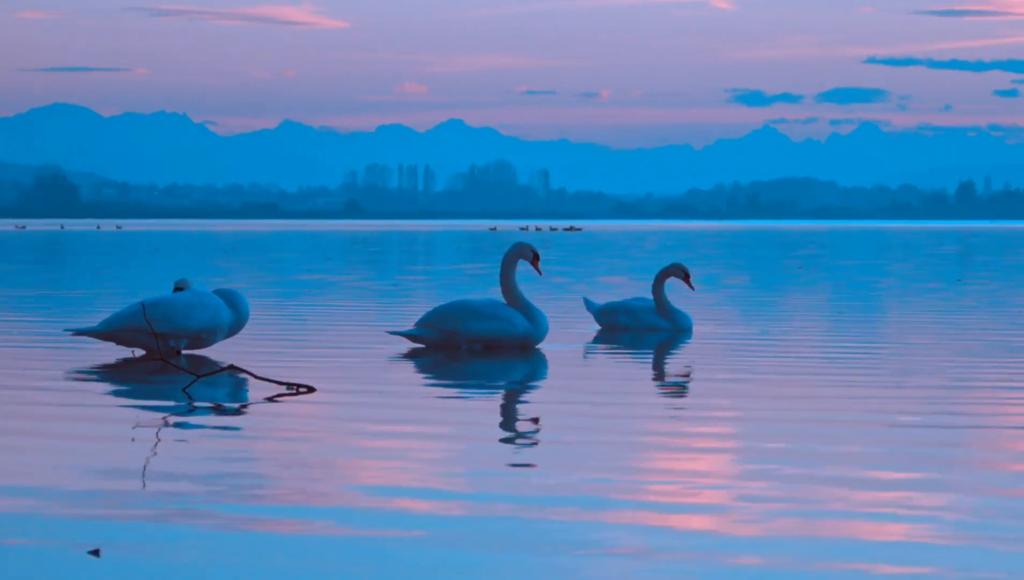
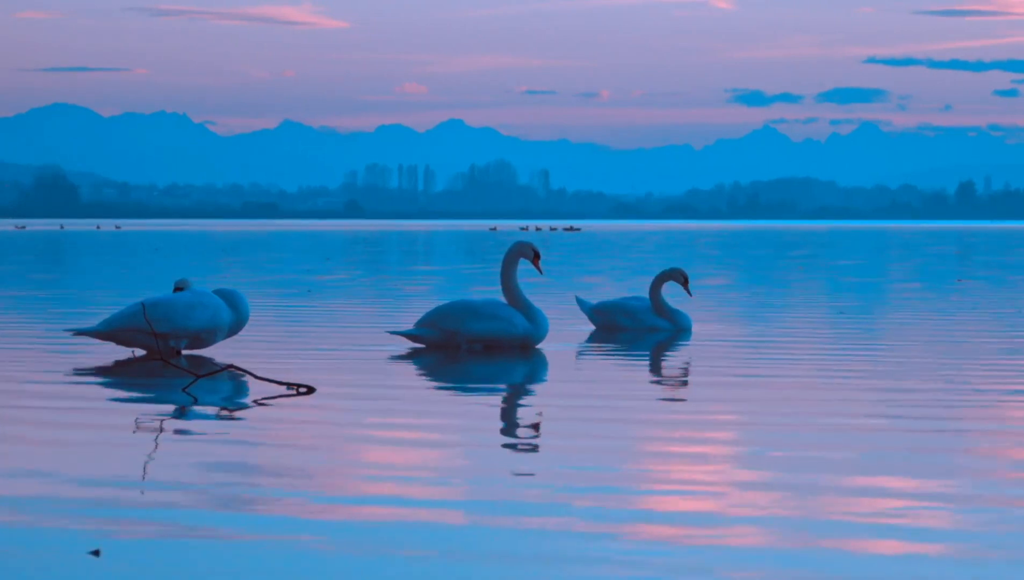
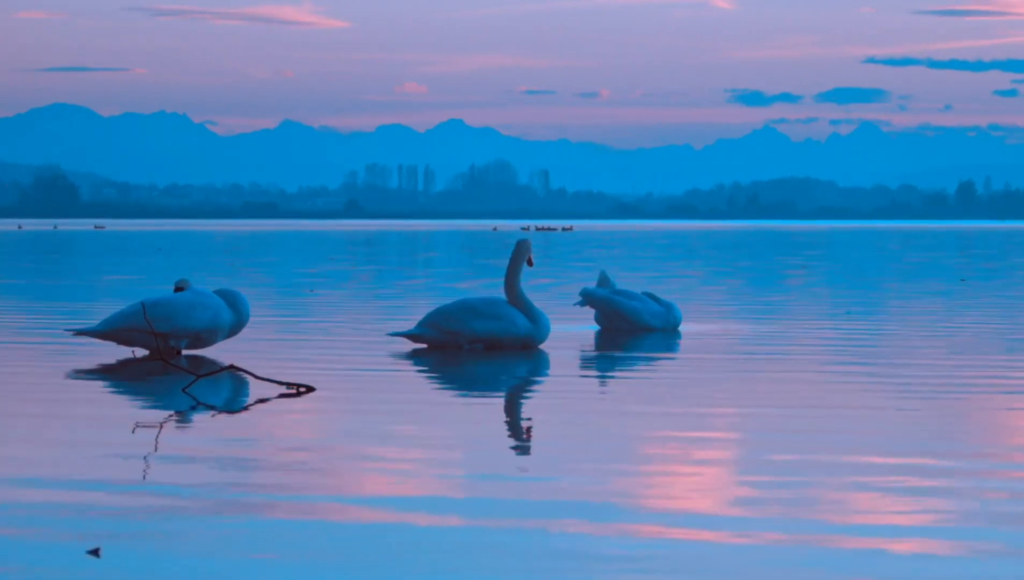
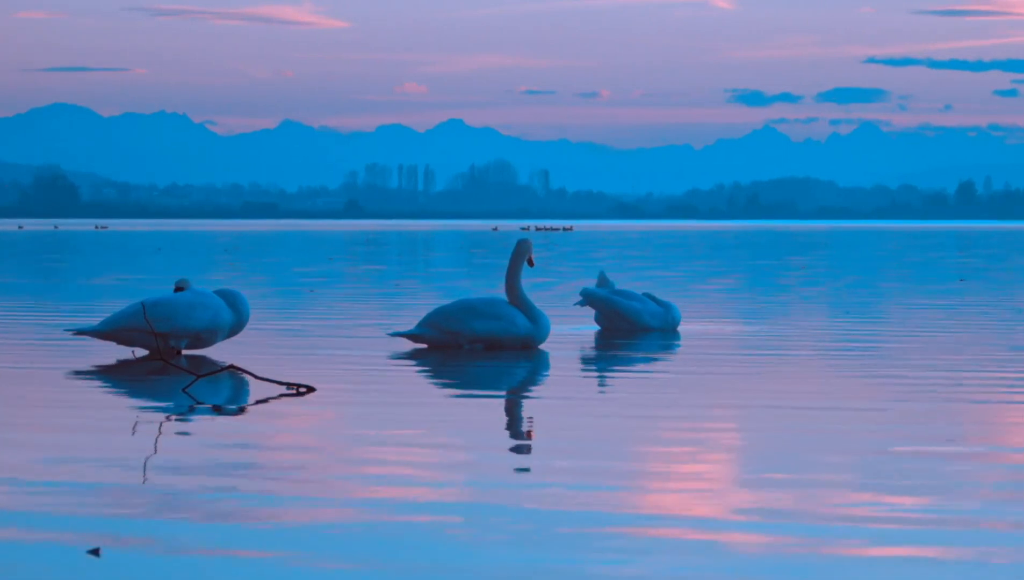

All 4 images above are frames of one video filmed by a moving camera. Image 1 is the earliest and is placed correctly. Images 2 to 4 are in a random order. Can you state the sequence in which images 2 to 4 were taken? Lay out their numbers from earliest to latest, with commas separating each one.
2, 4, 3
